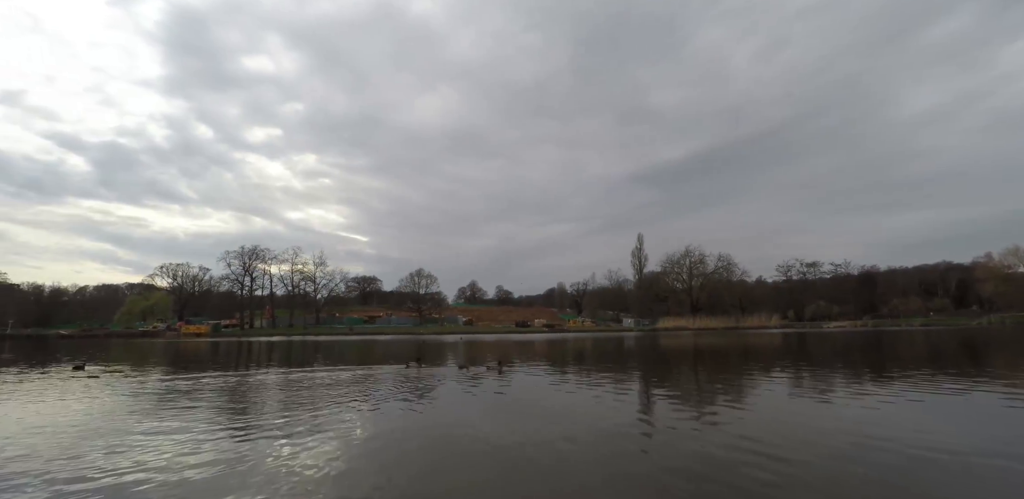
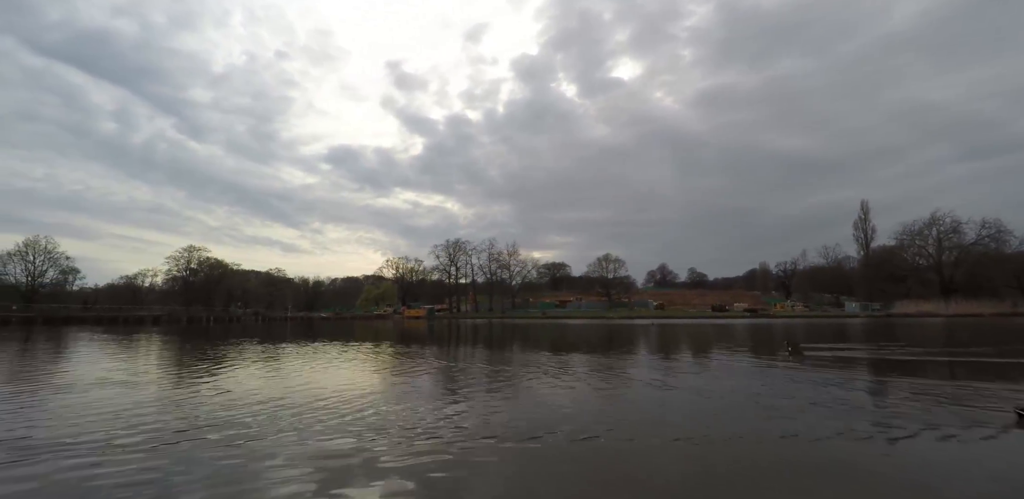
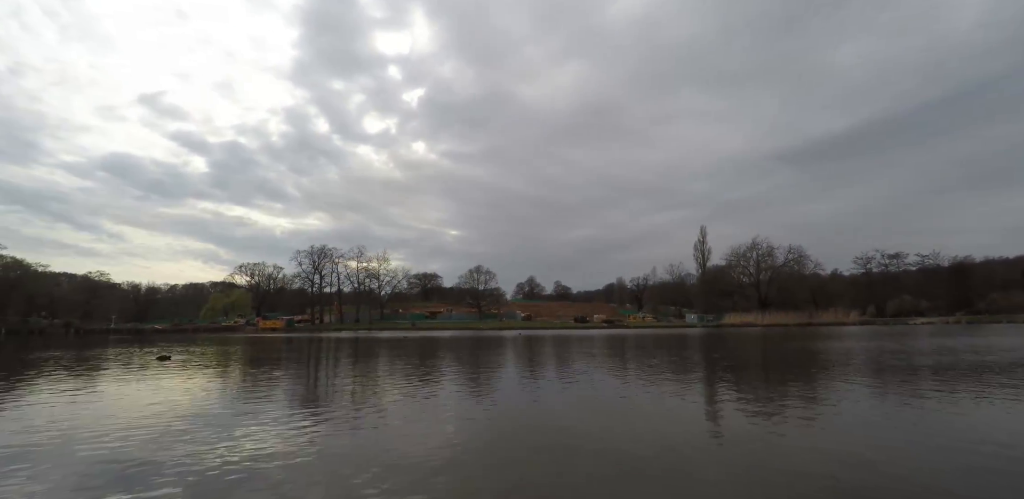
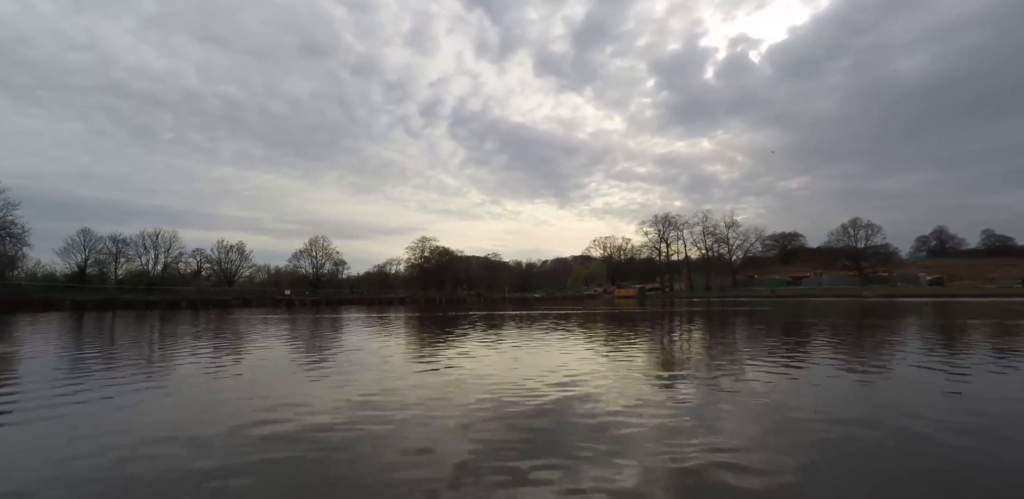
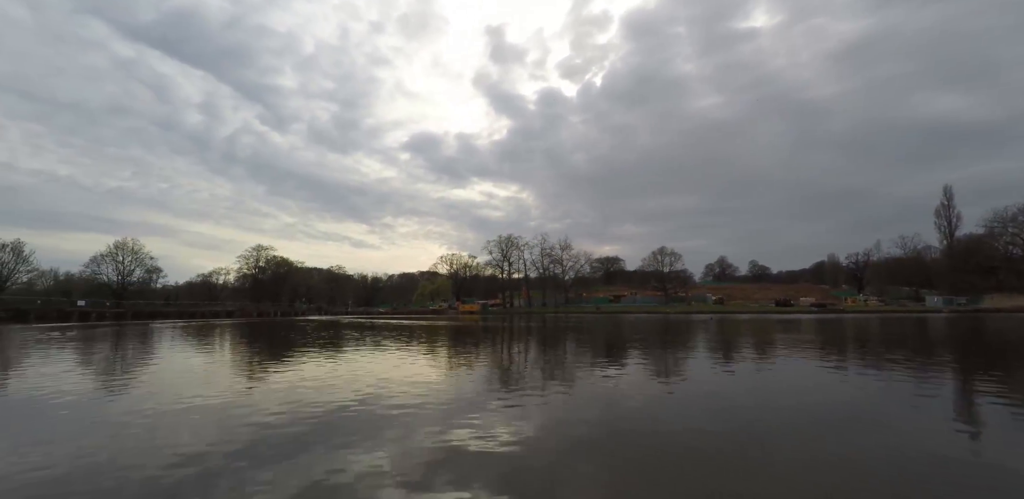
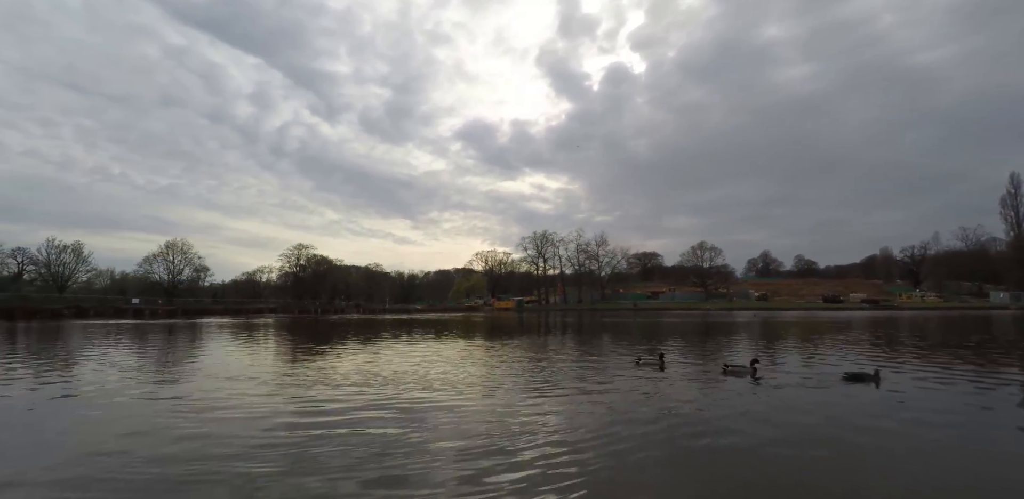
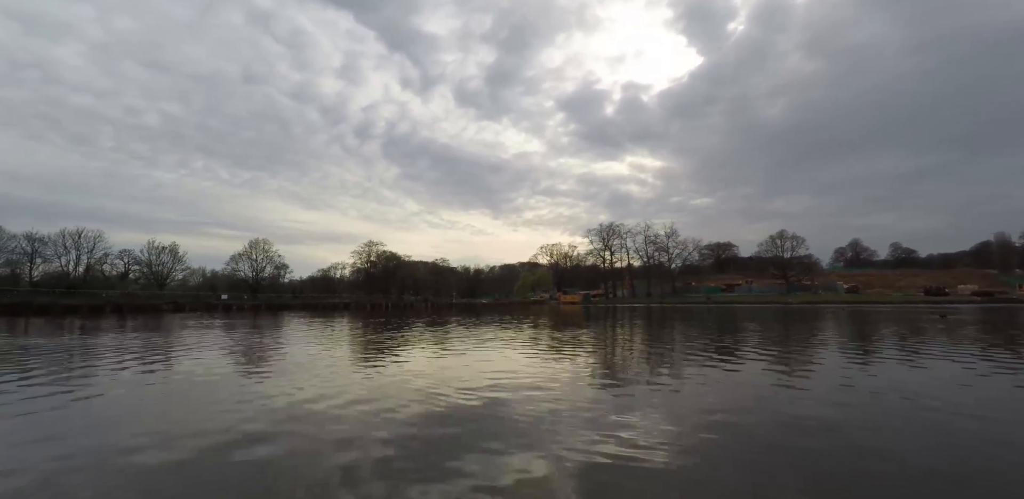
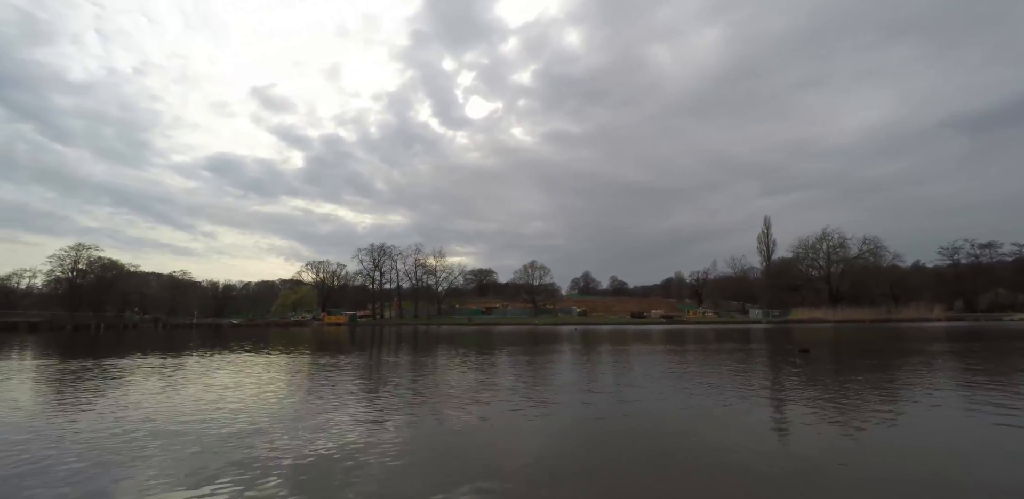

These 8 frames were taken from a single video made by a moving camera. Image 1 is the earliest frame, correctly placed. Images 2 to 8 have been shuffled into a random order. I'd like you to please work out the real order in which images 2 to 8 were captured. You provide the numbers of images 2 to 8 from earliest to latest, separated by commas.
3, 8, 2, 5, 6, 7, 4
